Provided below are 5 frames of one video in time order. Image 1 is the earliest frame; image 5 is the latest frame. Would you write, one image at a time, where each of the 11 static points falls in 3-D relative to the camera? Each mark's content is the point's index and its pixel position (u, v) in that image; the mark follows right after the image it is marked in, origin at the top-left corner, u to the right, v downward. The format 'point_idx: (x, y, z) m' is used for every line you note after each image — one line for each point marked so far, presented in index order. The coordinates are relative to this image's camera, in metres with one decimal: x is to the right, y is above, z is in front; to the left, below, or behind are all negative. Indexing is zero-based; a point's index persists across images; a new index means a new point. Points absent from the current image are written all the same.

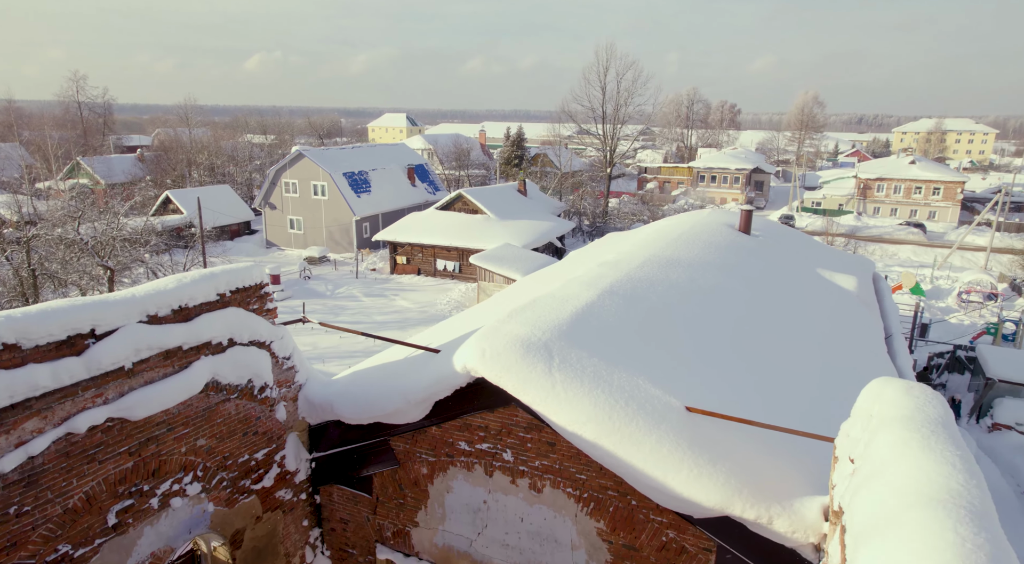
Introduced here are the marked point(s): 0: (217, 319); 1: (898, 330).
0: (-2.4, -0.3, +5.1) m
1: (+6.1, -0.8, +10.1) m
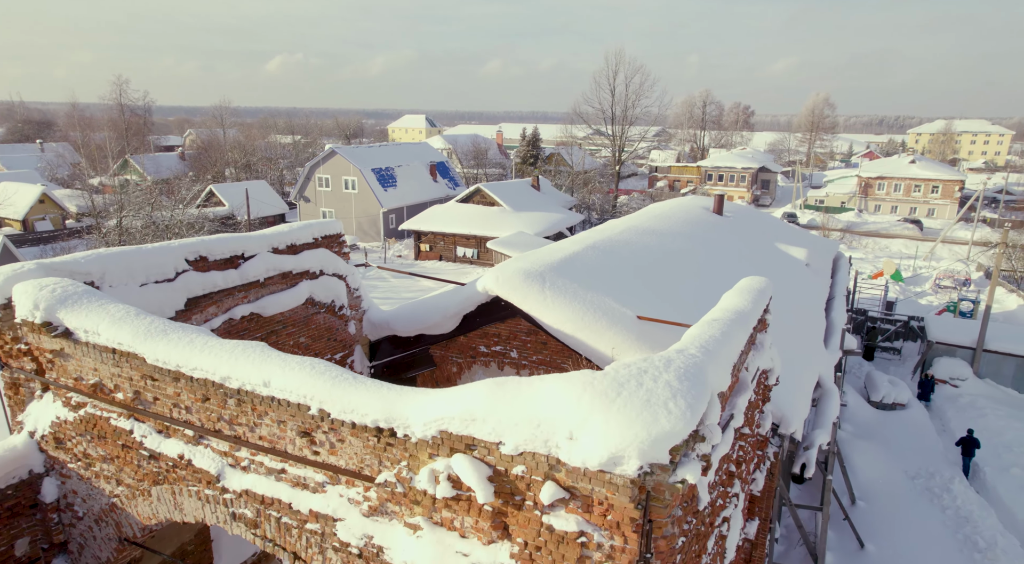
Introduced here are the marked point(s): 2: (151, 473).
0: (-2.3, +0.3, +7.4) m
1: (+6.3, -0.2, +12.2) m
2: (-2.5, -1.3, +4.4) m
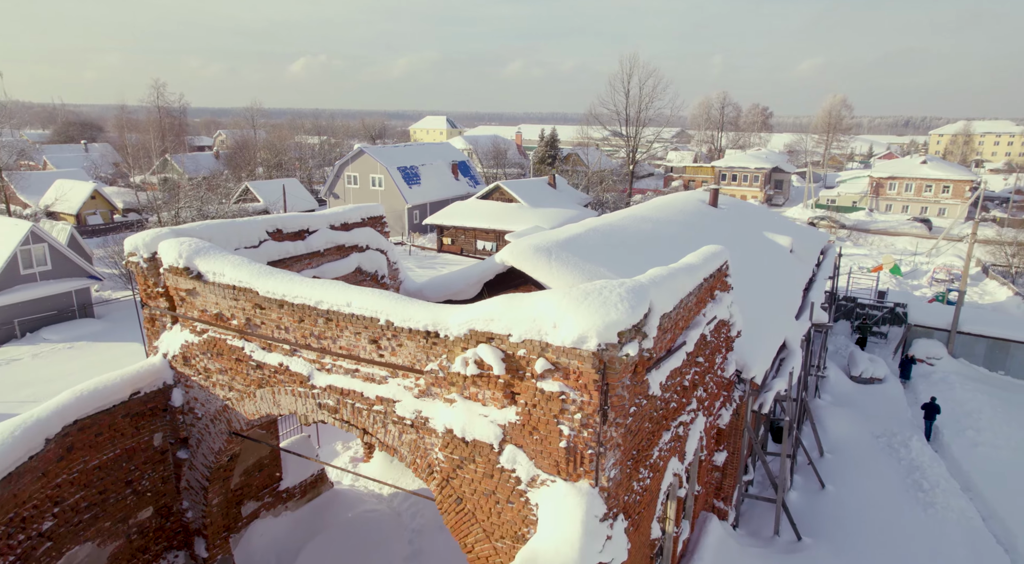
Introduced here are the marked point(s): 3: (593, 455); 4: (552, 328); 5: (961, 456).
0: (-2.1, +0.7, +9.0) m
1: (+6.6, +0.1, +13.6) m
2: (-2.4, -0.9, +6.0) m
3: (+0.6, -1.2, +4.5) m
4: (+0.3, -0.3, +4.4) m
5: (+7.8, -3.1, +11.0) m
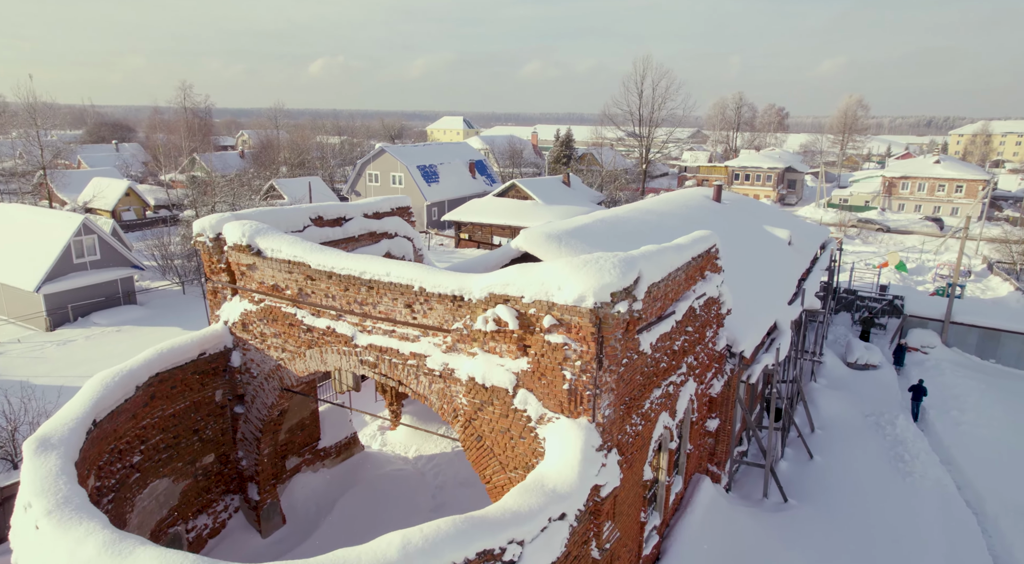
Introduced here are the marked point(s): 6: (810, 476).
0: (-1.9, +1.0, +10.0) m
1: (+7.0, +0.3, +14.4) m
2: (-2.3, -0.7, +7.0) m
3: (+0.7, -1.0, +5.4) m
4: (+0.4, -0.1, +5.3) m
5: (+8.1, -2.8, +11.8) m
6: (+4.8, -3.1, +10.3) m
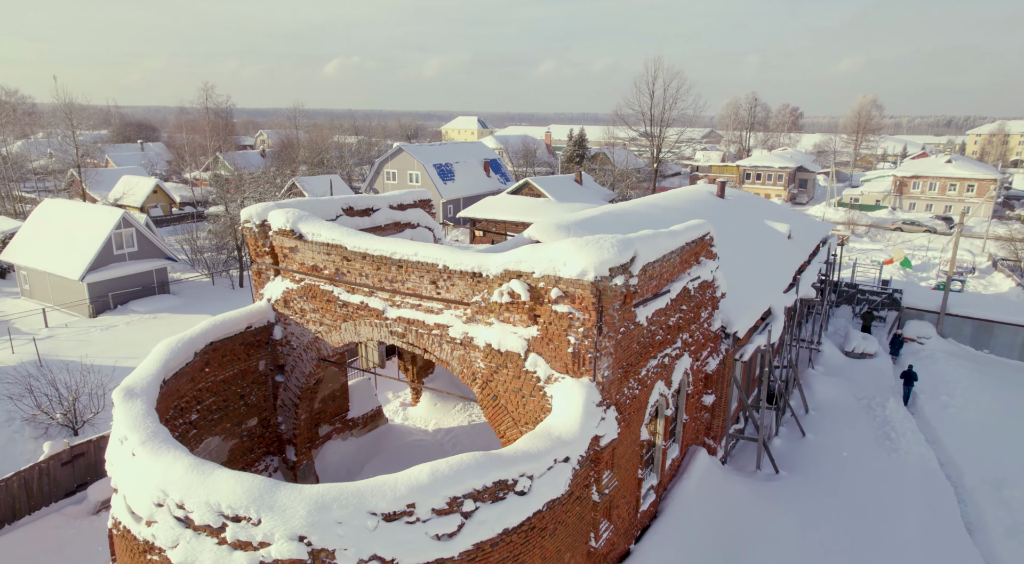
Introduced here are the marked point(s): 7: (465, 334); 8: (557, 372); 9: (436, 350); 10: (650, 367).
0: (-1.7, +1.2, +10.9) m
1: (+7.3, +0.5, +15.1) m
2: (-2.1, -0.4, +7.9) m
3: (+0.8, -0.8, +6.3) m
4: (+0.5, +0.2, +6.2) m
5: (+8.3, -2.7, +12.5) m
6: (+5.0, -2.9, +11.0) m
7: (-0.5, -0.6, +7.0) m
8: (+0.5, -0.9, +6.5) m
9: (-0.9, -0.8, +7.2) m
10: (+1.6, -1.0, +7.4) m
